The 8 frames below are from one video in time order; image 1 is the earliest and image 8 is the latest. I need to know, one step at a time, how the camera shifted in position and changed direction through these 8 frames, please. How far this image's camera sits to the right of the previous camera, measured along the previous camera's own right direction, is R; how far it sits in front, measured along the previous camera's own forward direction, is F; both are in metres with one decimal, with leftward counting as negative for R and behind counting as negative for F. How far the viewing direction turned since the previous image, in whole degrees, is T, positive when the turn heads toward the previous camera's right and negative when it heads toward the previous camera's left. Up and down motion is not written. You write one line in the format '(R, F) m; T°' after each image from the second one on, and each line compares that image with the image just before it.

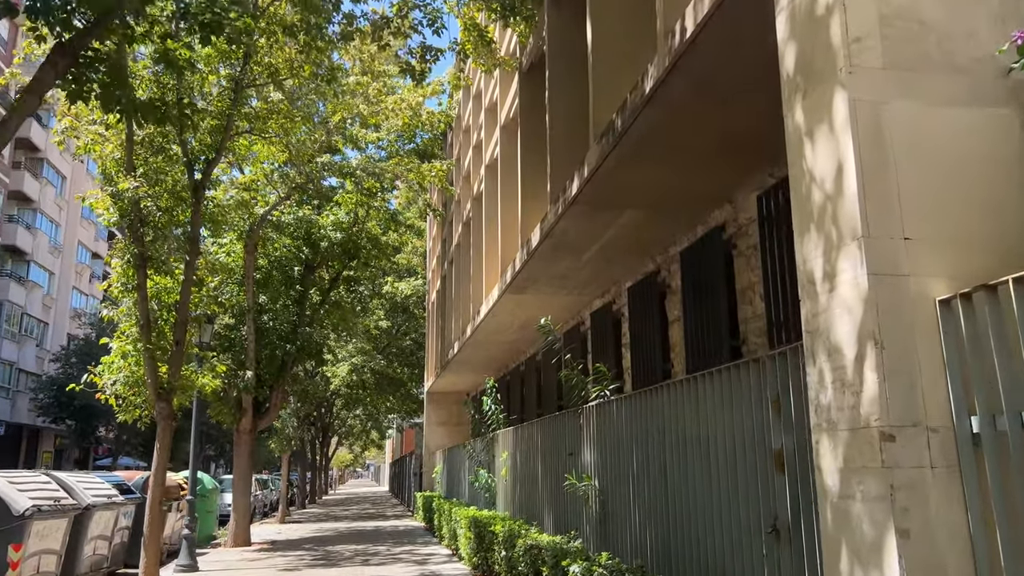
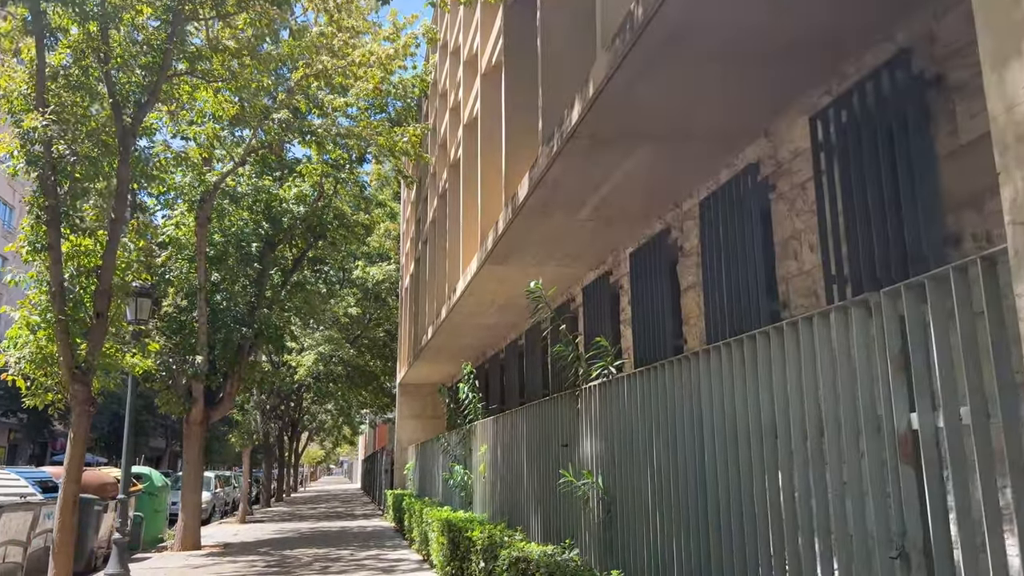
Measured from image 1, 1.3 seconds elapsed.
(-0.1, +1.5) m; +2°
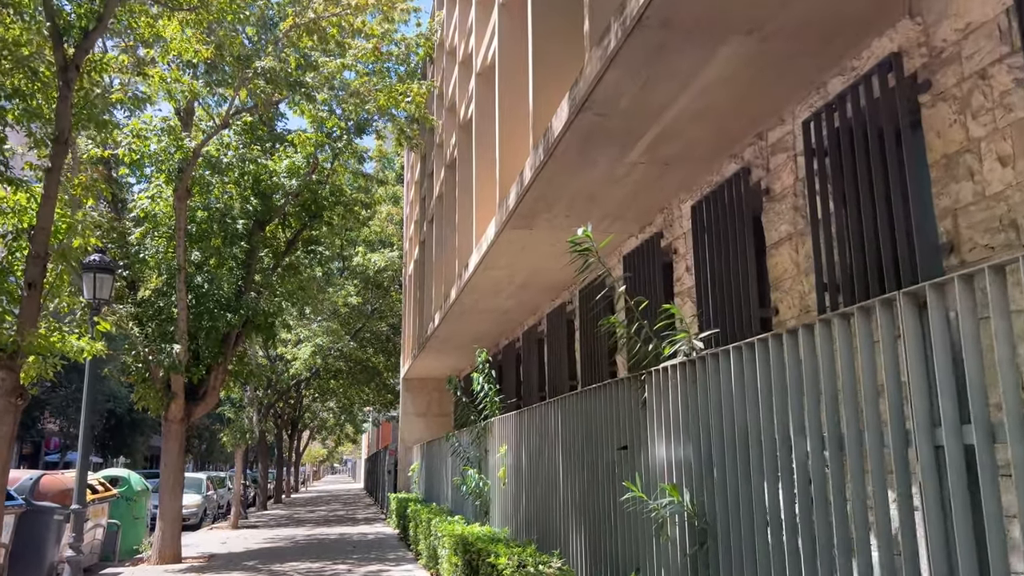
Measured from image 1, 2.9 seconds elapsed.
(-0.2, +1.7) m; 0°
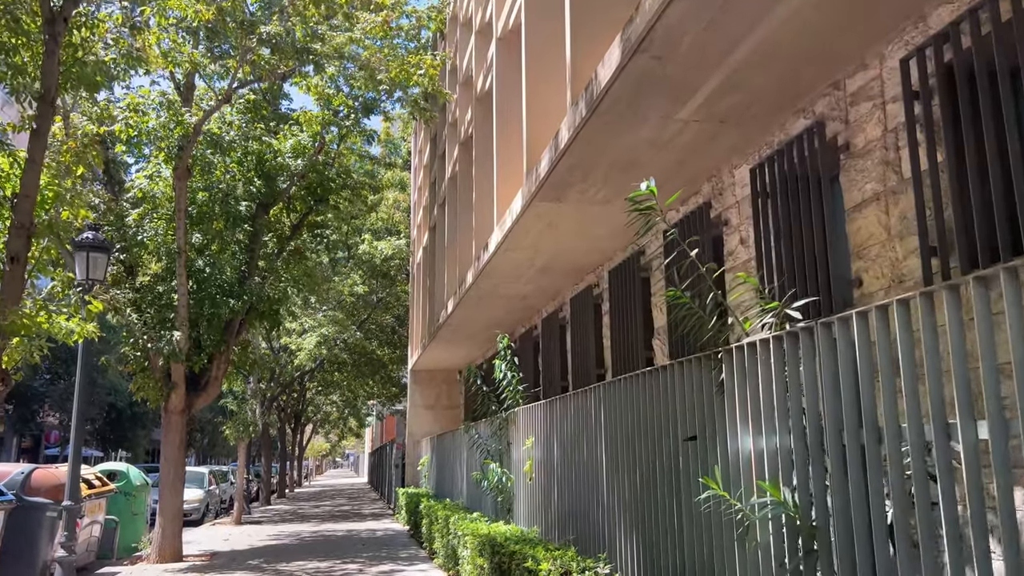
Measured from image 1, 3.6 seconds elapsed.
(-0.3, +0.7) m; 0°
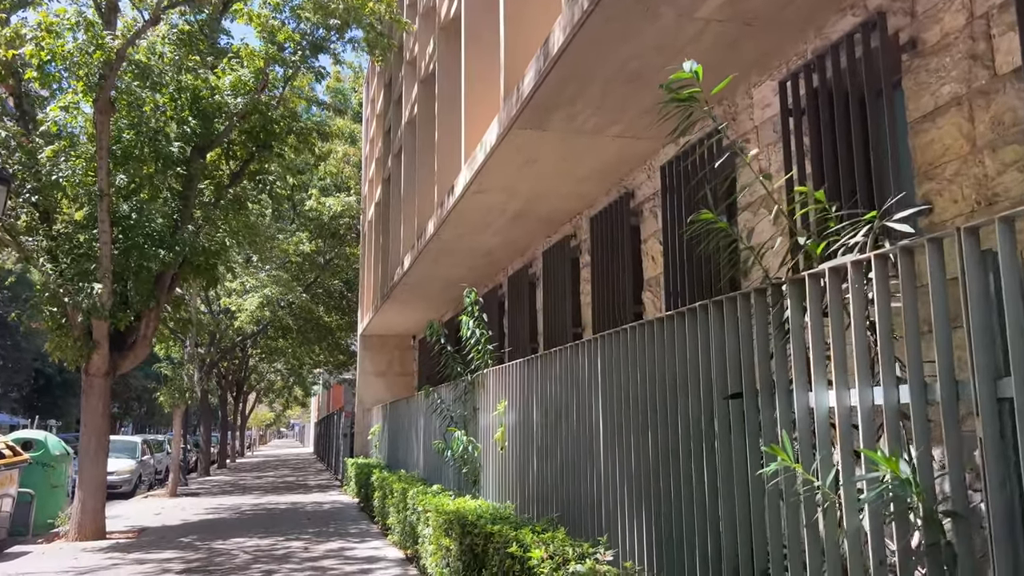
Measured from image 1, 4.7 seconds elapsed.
(-0.2, +1.1) m; +4°
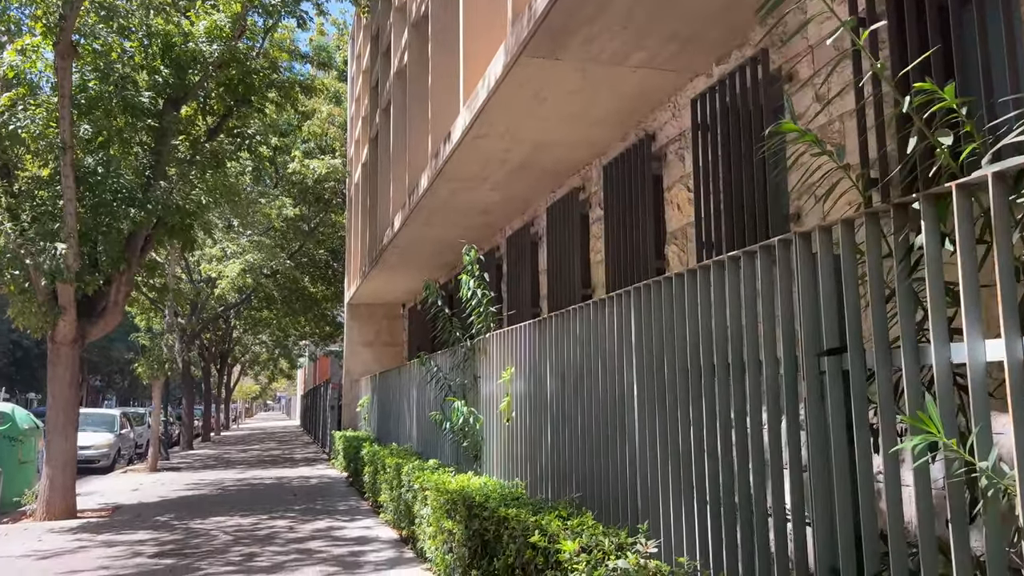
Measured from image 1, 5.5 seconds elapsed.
(-0.2, +0.8) m; +1°
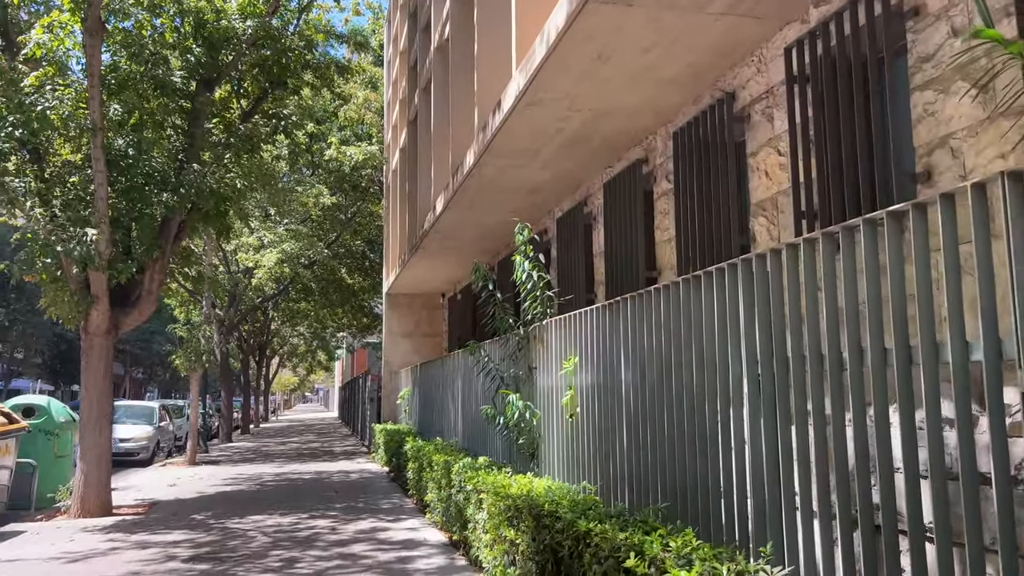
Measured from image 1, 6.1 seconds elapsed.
(-0.2, +0.7) m; -2°
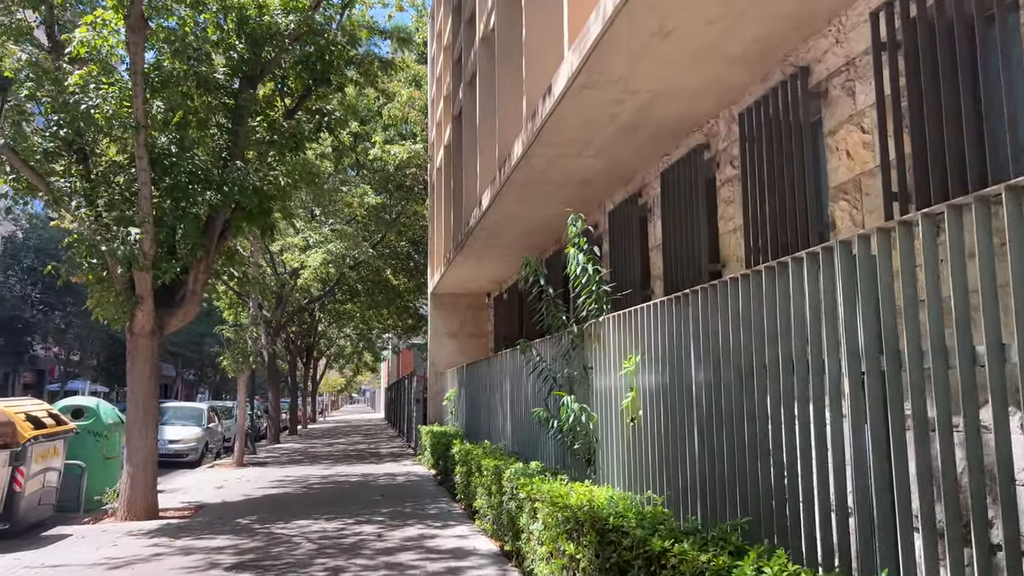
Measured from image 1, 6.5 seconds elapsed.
(-0.1, +0.4) m; -3°
